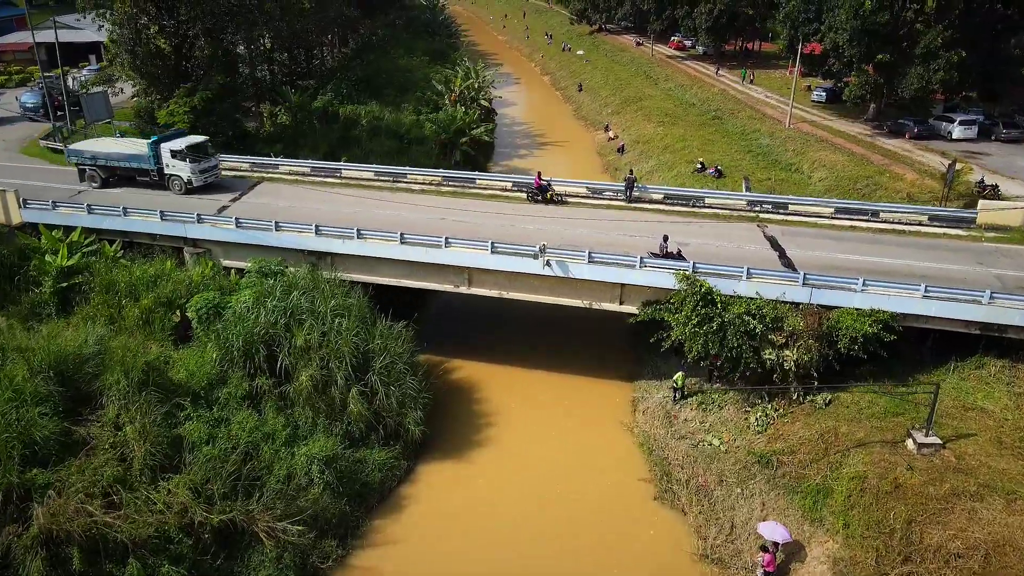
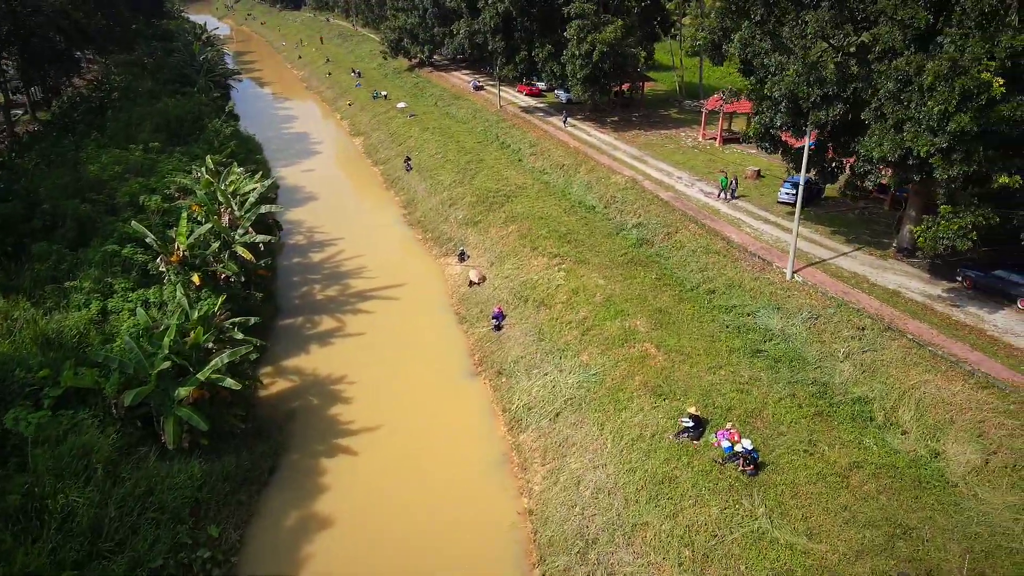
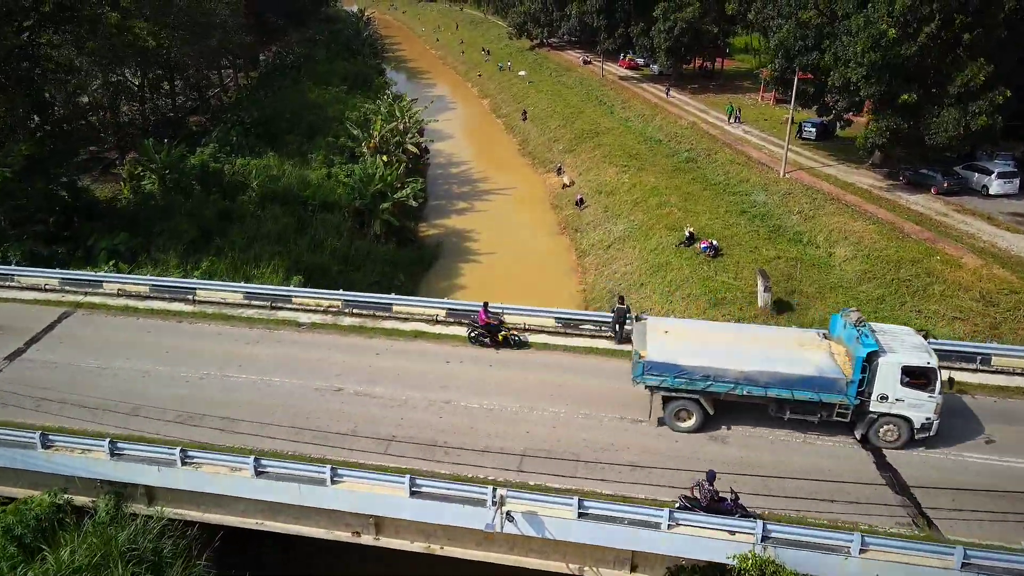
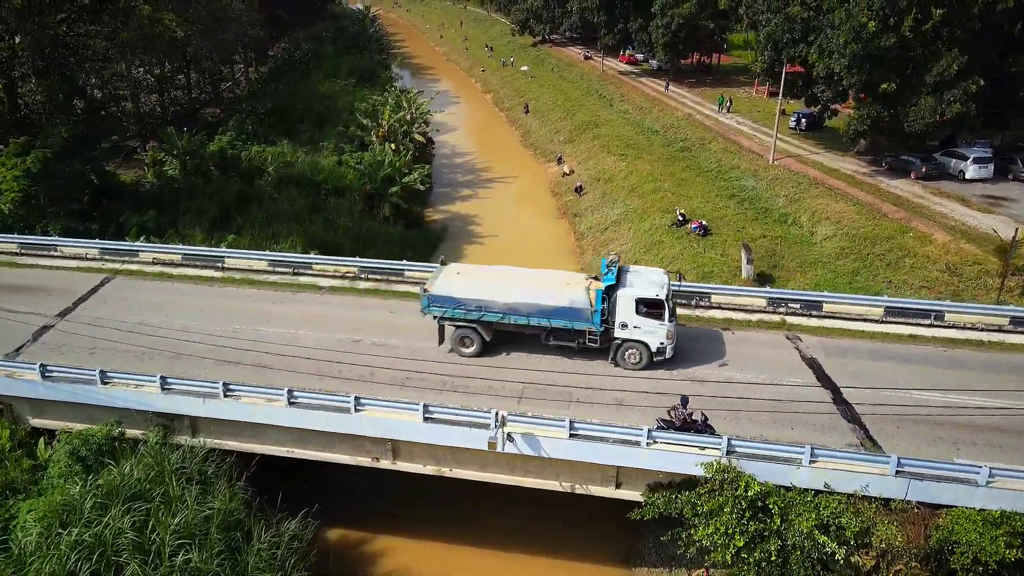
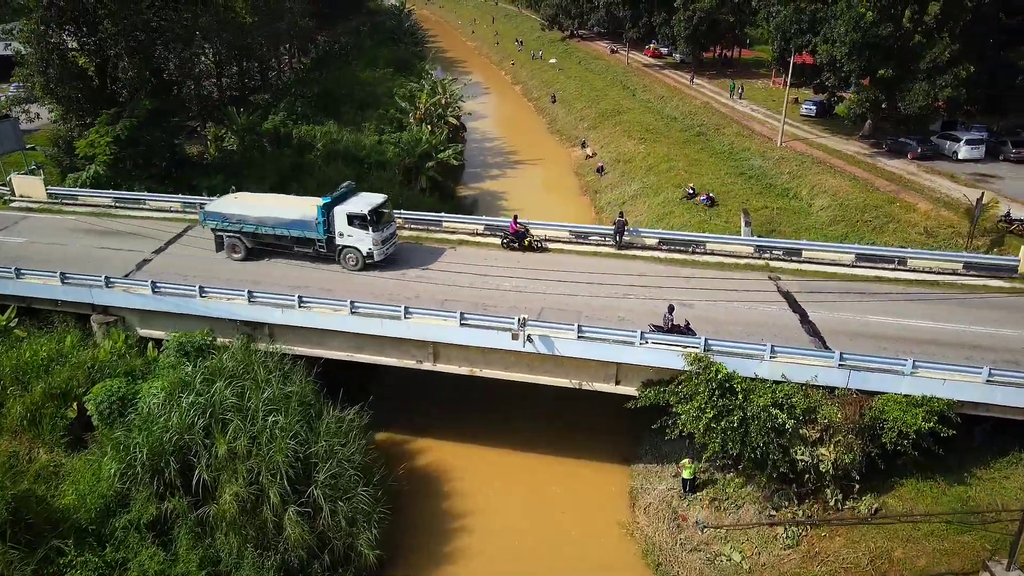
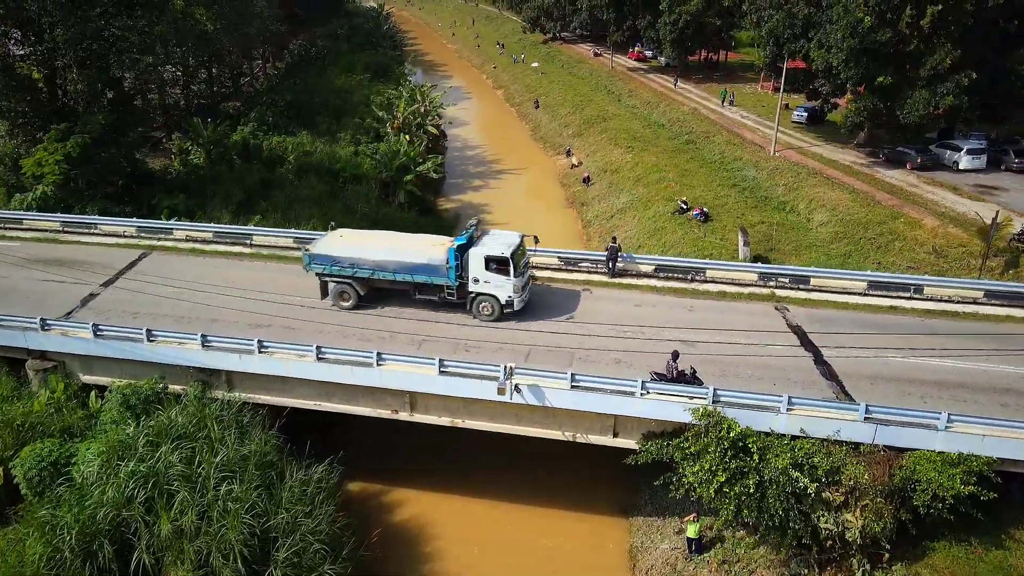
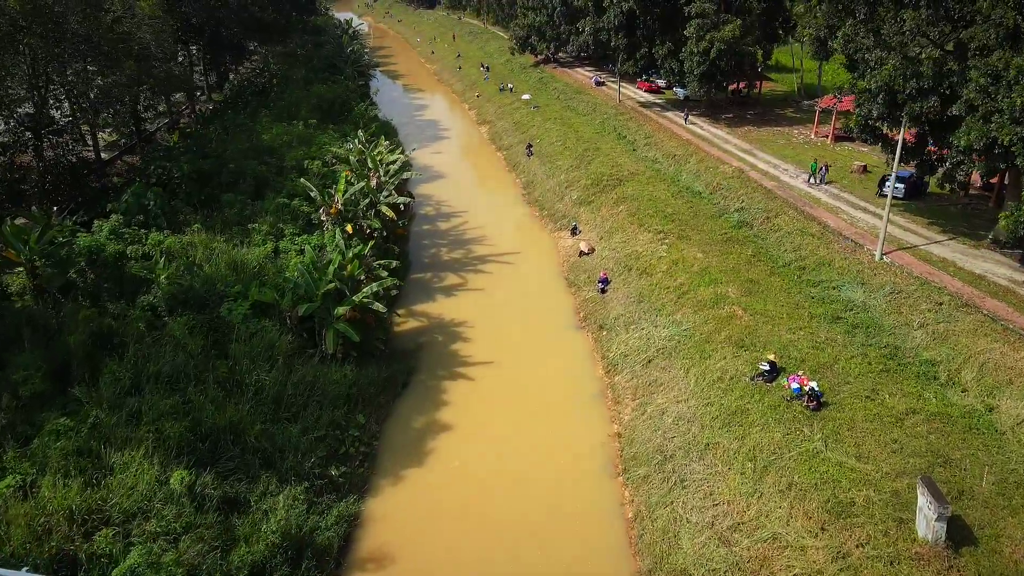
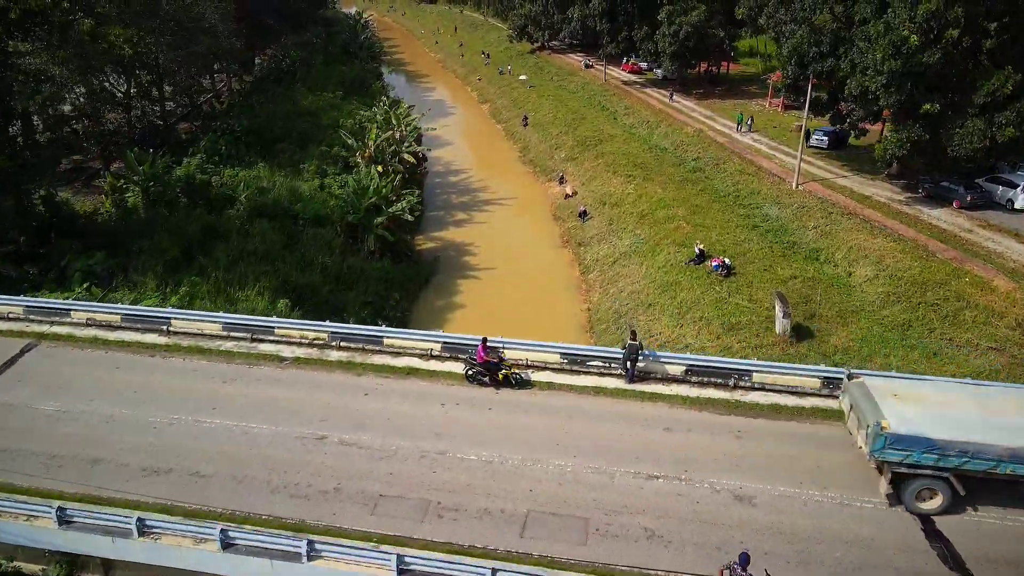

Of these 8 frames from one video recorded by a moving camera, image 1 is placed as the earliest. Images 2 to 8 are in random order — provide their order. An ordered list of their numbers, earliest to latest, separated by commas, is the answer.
5, 6, 4, 3, 8, 7, 2
